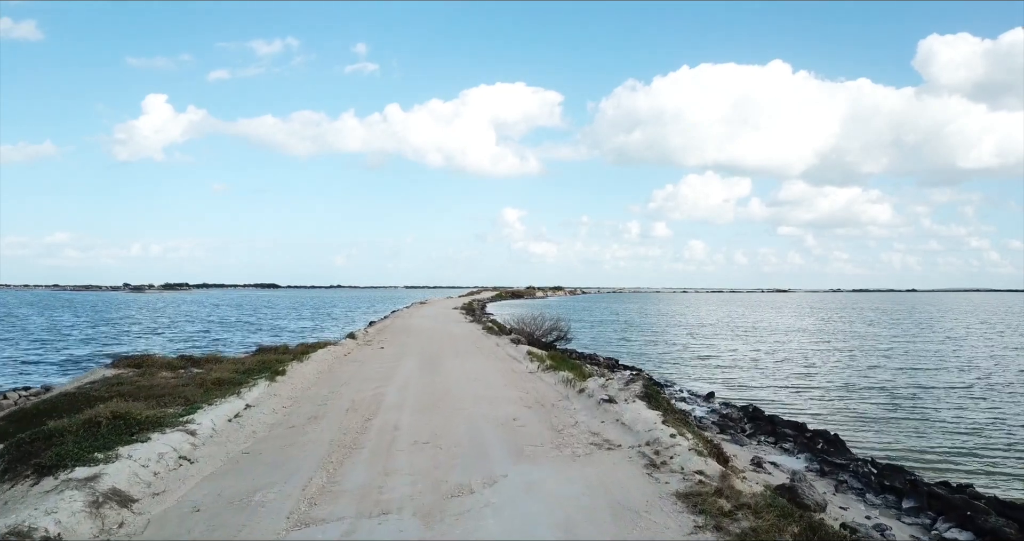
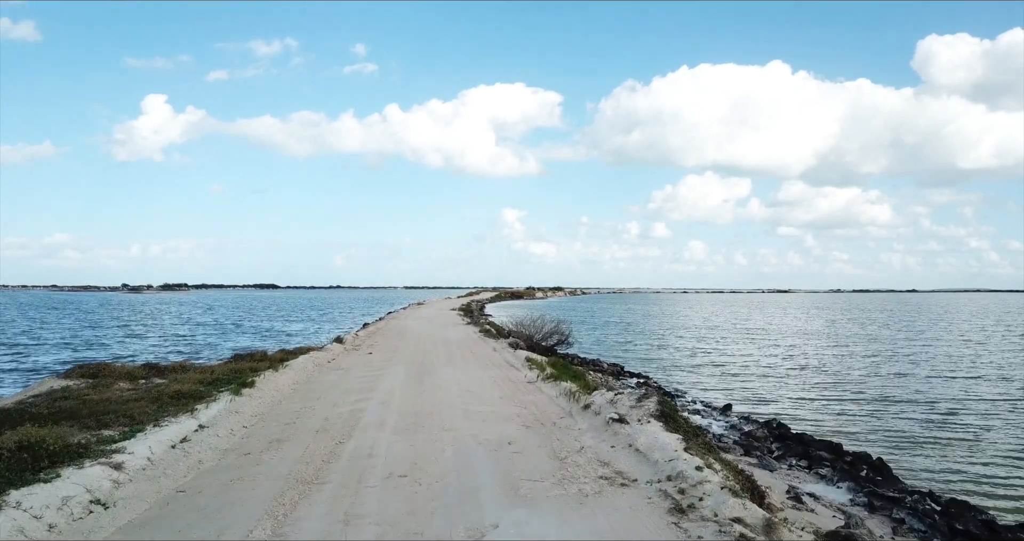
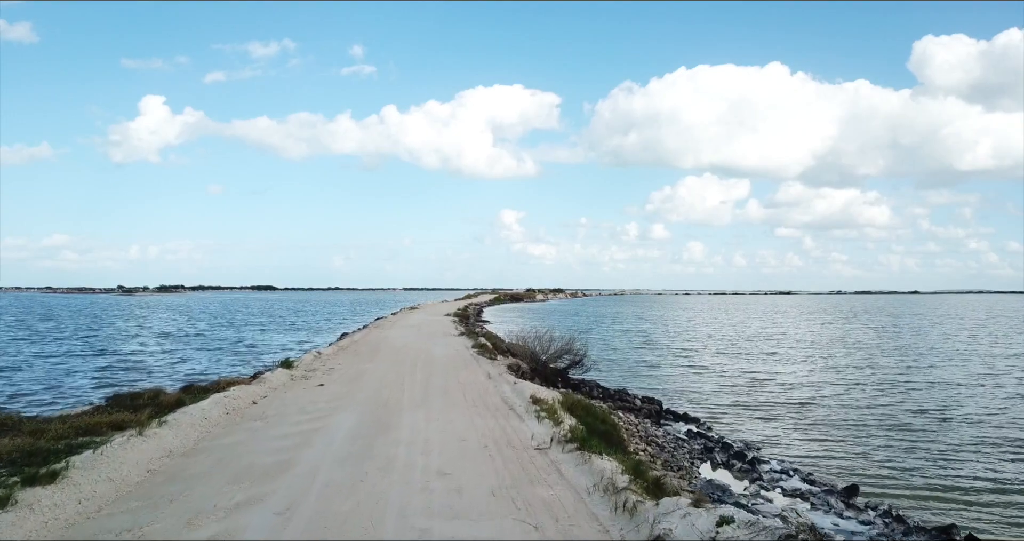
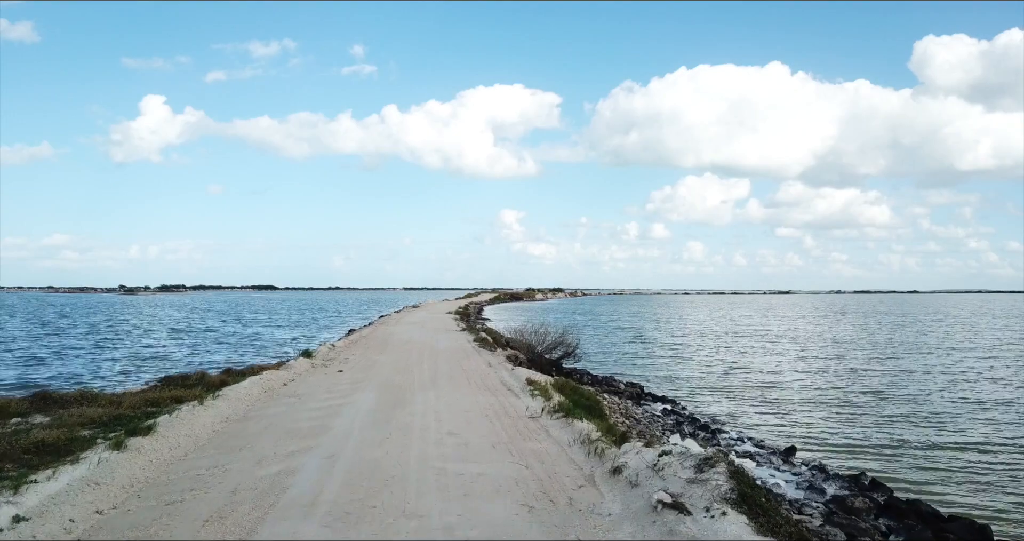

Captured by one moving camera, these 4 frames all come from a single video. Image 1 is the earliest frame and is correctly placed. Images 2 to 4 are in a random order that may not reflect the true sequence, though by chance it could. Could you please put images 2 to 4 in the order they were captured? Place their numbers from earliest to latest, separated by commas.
2, 4, 3
